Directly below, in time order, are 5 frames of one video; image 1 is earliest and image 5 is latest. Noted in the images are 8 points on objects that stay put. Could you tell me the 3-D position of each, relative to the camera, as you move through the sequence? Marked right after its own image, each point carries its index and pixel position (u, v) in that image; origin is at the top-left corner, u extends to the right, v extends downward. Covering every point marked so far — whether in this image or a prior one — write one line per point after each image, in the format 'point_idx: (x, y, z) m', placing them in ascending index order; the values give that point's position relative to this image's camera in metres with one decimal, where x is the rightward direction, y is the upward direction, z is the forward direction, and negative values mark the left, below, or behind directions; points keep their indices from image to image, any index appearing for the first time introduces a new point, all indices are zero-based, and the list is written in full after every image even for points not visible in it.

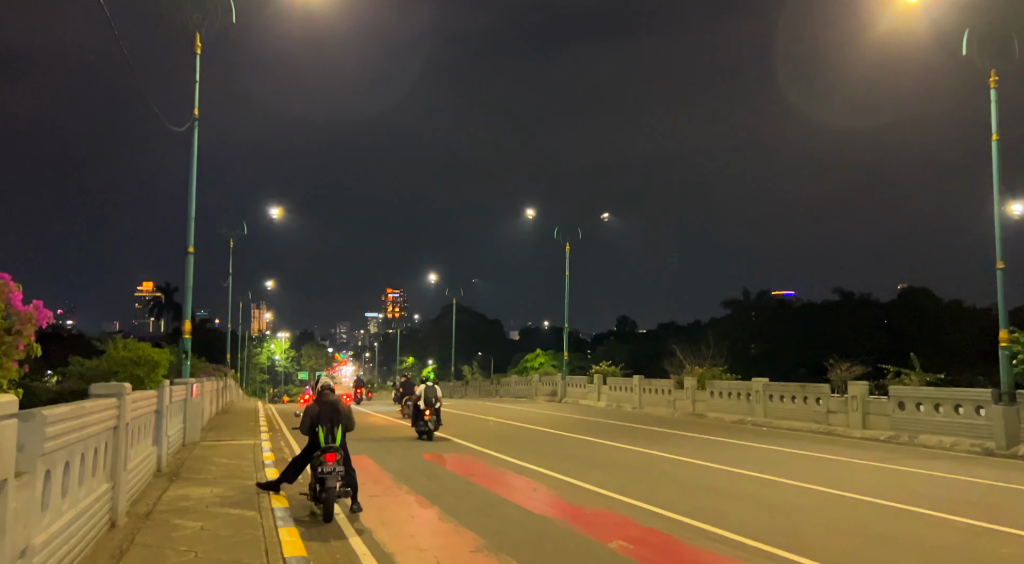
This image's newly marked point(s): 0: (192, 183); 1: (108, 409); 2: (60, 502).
0: (-8.0, +2.5, +19.8) m
1: (-3.8, -1.2, +7.3) m
2: (-3.3, -1.6, +5.6) m
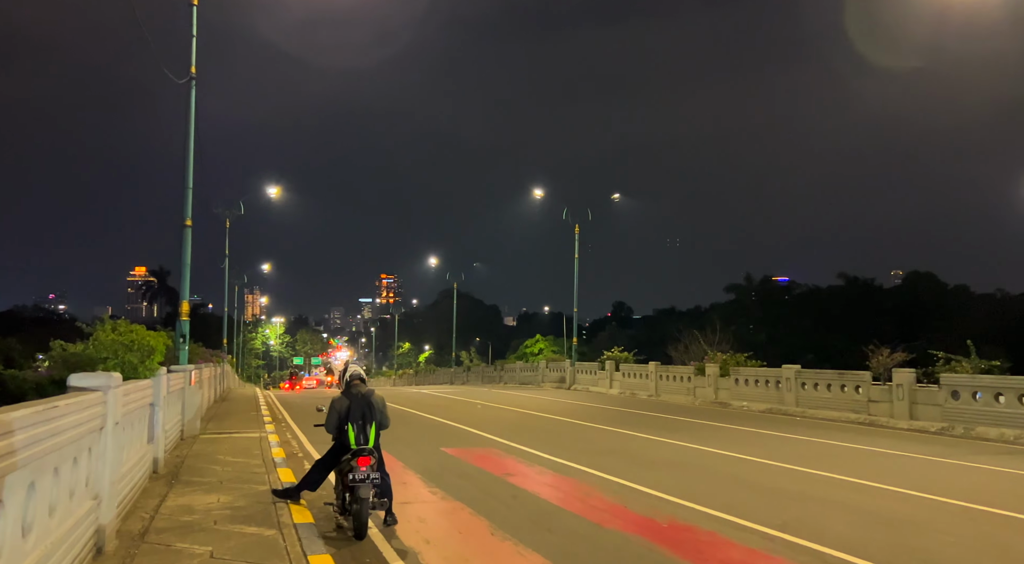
0: (-7.5, +3.0, +18.2) m
1: (-3.1, -0.9, +5.7) m
2: (-2.6, -1.4, +4.1) m
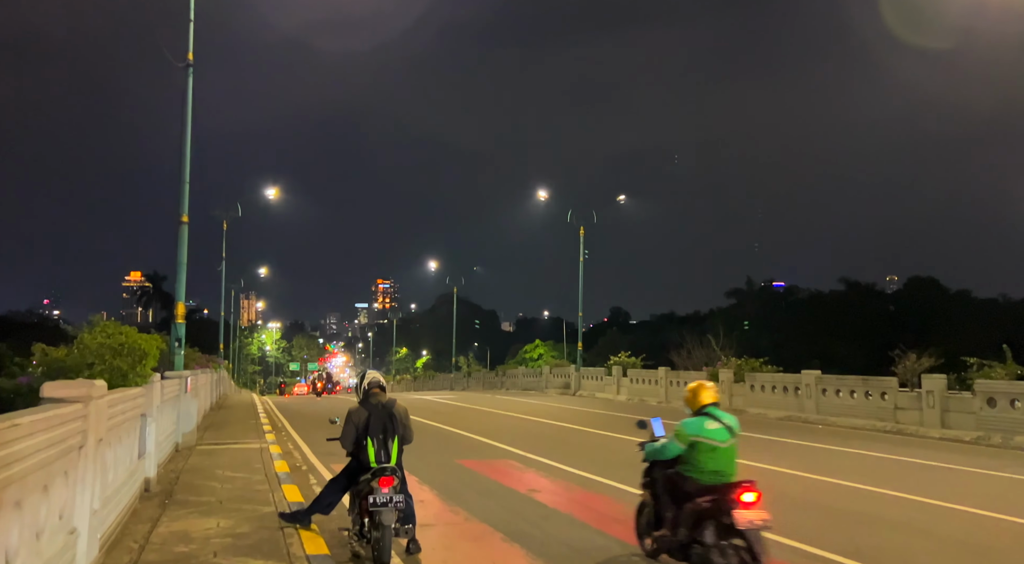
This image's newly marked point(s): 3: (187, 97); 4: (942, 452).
0: (-7.1, +2.9, +17.2) m
1: (-2.7, -0.9, +4.8) m
2: (-2.2, -1.3, +3.1) m
3: (-7.2, +4.1, +17.4) m
4: (+9.4, -3.7, +17.0) m
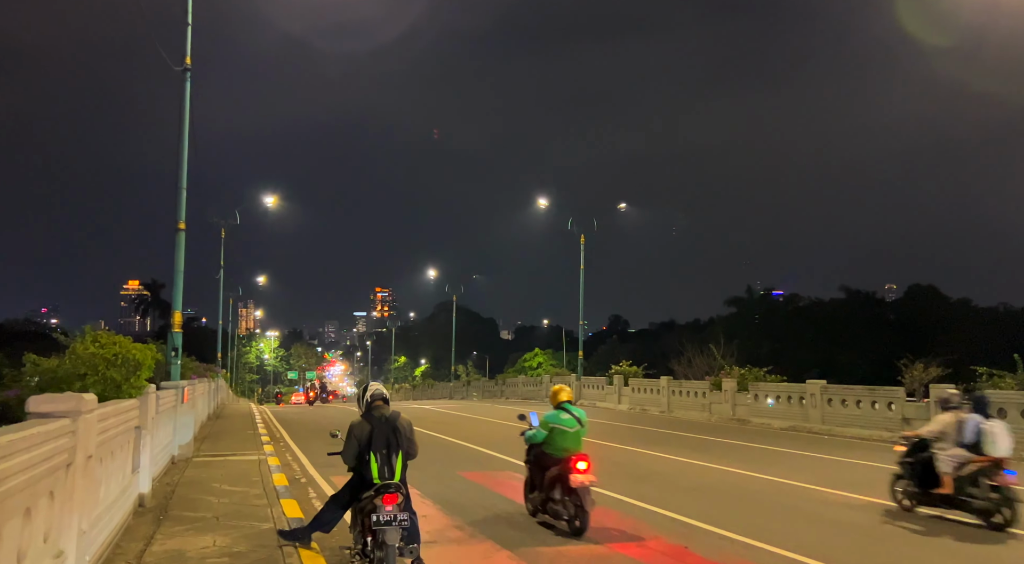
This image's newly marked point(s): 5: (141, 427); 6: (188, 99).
0: (-7.1, +2.8, +17.0) m
1: (-2.6, -0.9, +4.5) m
2: (-2.1, -1.3, +2.9) m
3: (-7.2, +3.9, +17.1) m
4: (+9.4, -3.9, +16.7) m
5: (-4.1, -1.6, +8.6) m
6: (-7.1, +4.0, +17.0) m
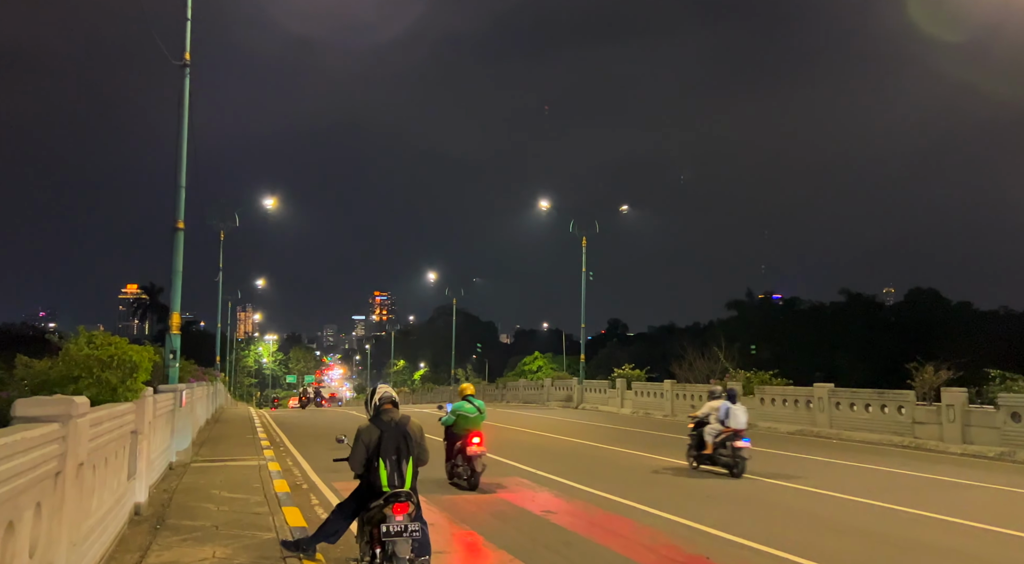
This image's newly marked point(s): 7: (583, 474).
0: (-7.0, +2.7, +16.6) m
1: (-2.5, -0.9, +4.2) m
2: (-2.0, -1.3, +2.5) m
3: (-7.1, +3.9, +16.8) m
4: (+9.5, -3.9, +16.4) m
5: (-4.0, -1.6, +8.3) m
6: (-7.0, +4.0, +16.7) m
7: (+1.3, -3.3, +13.5) m
